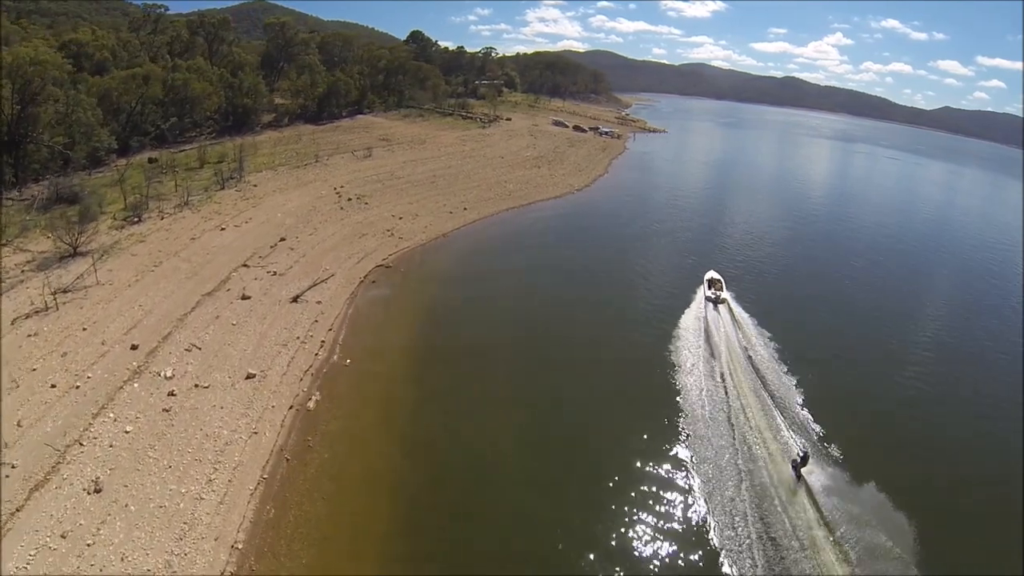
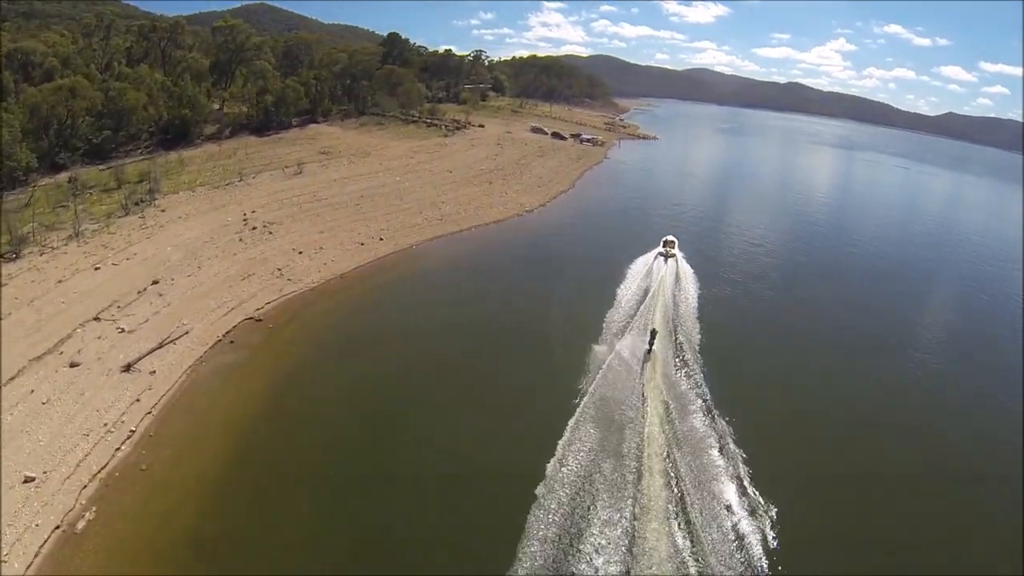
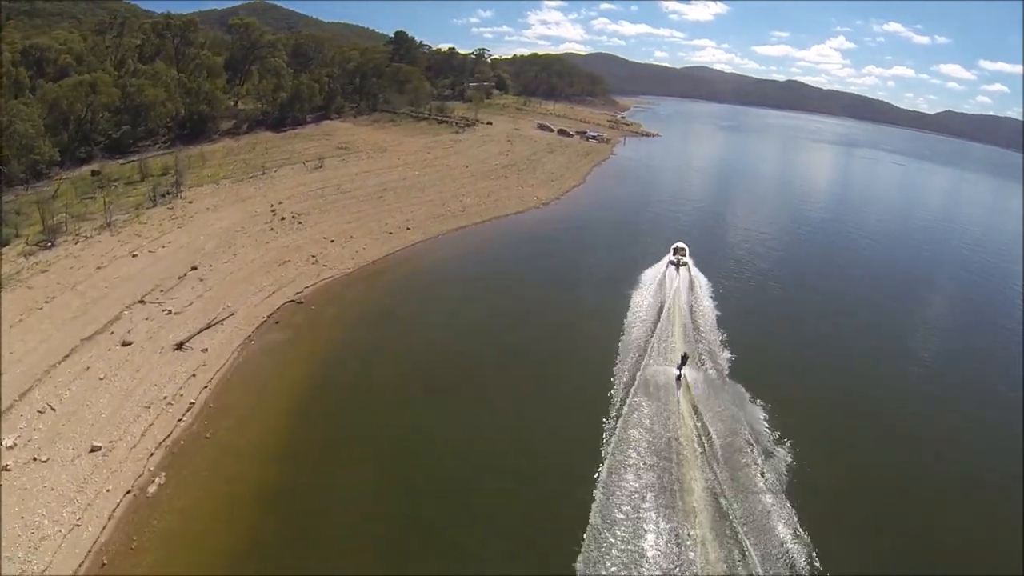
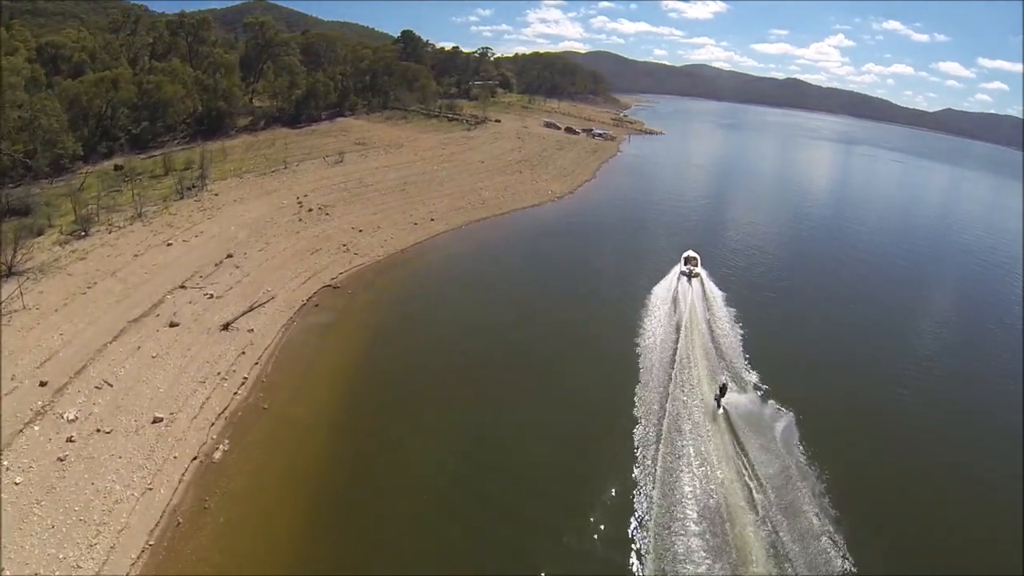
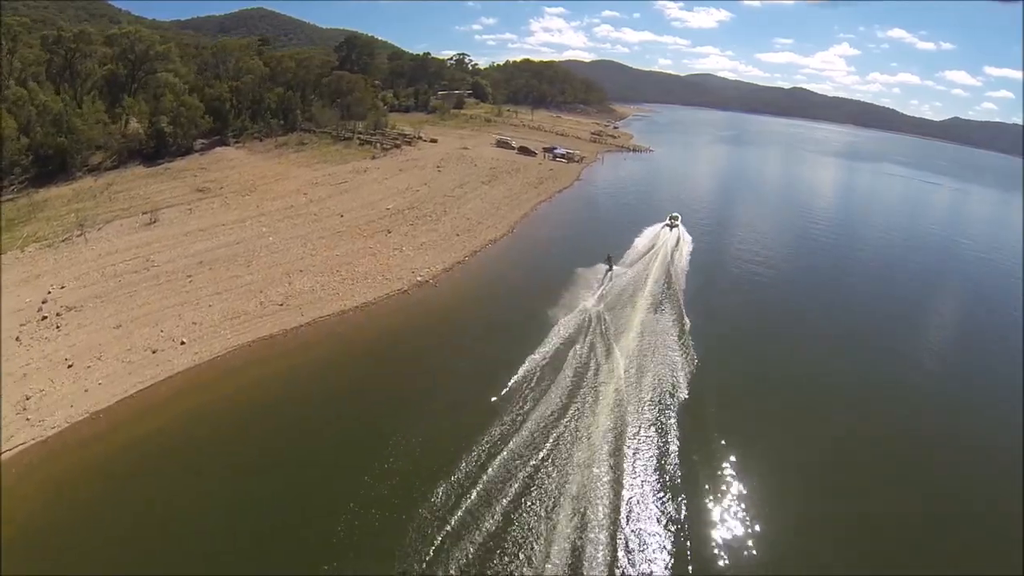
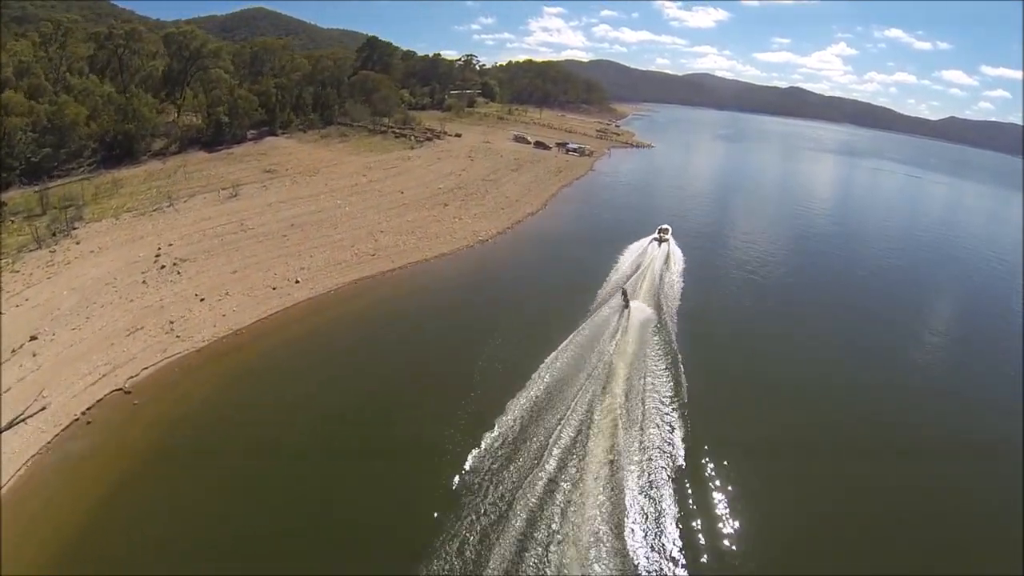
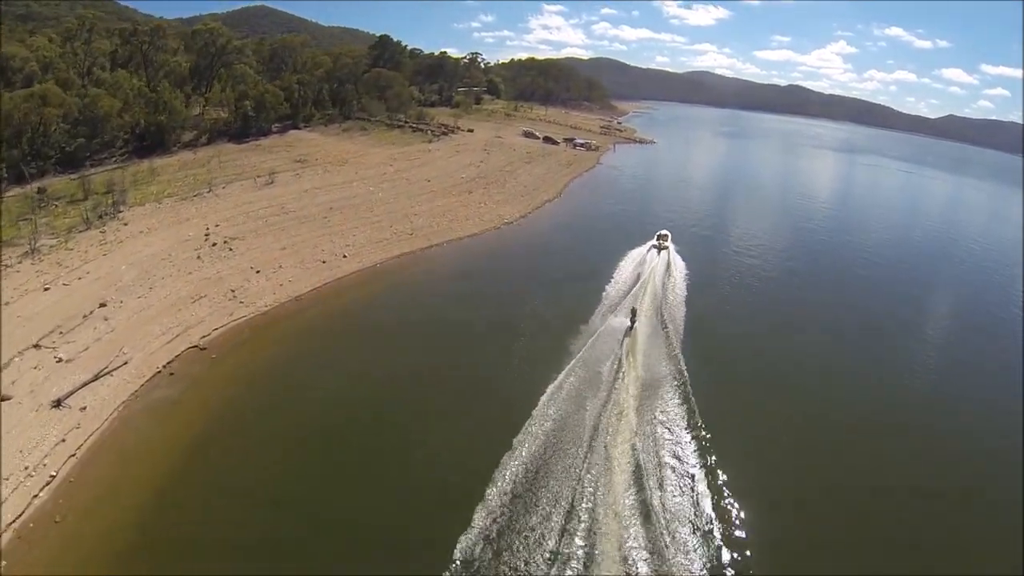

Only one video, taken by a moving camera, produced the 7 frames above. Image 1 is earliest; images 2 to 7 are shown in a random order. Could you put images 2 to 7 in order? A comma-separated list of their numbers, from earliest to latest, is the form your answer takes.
4, 3, 2, 7, 6, 5
